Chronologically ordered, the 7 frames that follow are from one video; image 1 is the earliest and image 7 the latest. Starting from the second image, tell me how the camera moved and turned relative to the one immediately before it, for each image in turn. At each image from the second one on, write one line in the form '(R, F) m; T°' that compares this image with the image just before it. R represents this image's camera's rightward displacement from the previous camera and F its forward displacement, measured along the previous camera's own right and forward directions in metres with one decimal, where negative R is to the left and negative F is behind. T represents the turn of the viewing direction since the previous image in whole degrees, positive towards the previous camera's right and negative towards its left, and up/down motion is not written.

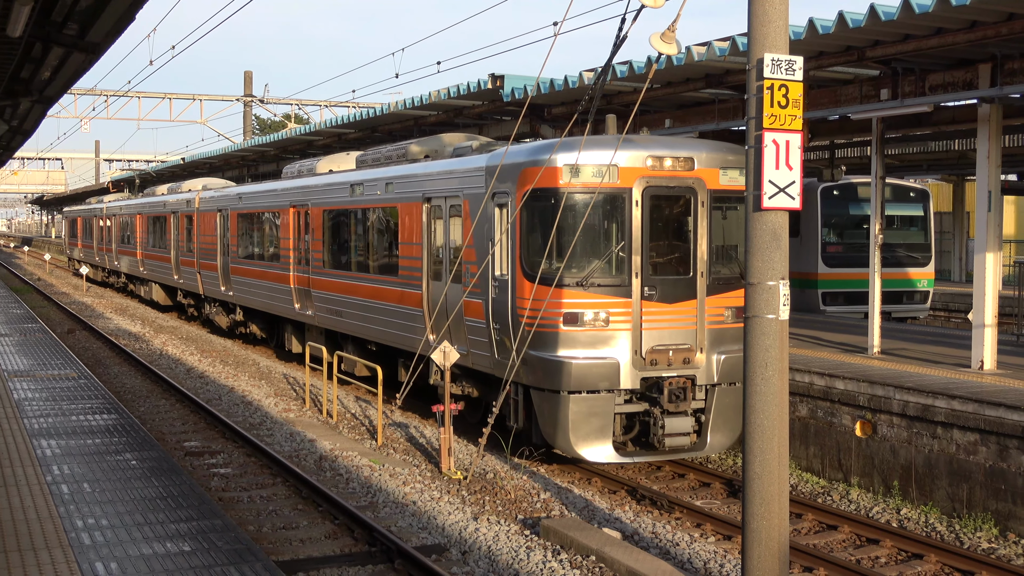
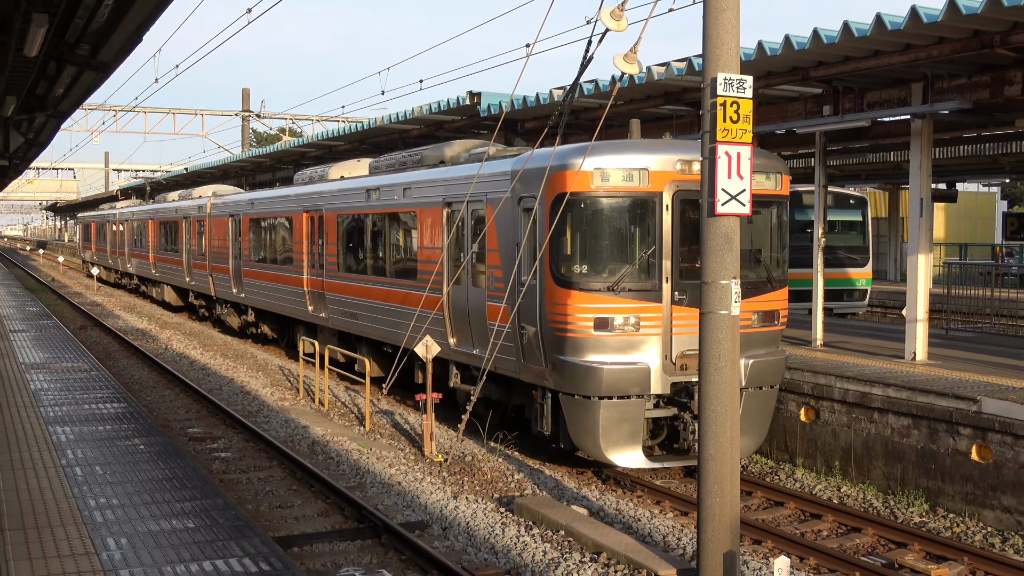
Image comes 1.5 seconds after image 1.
(+0.2, -0.6) m; 0°
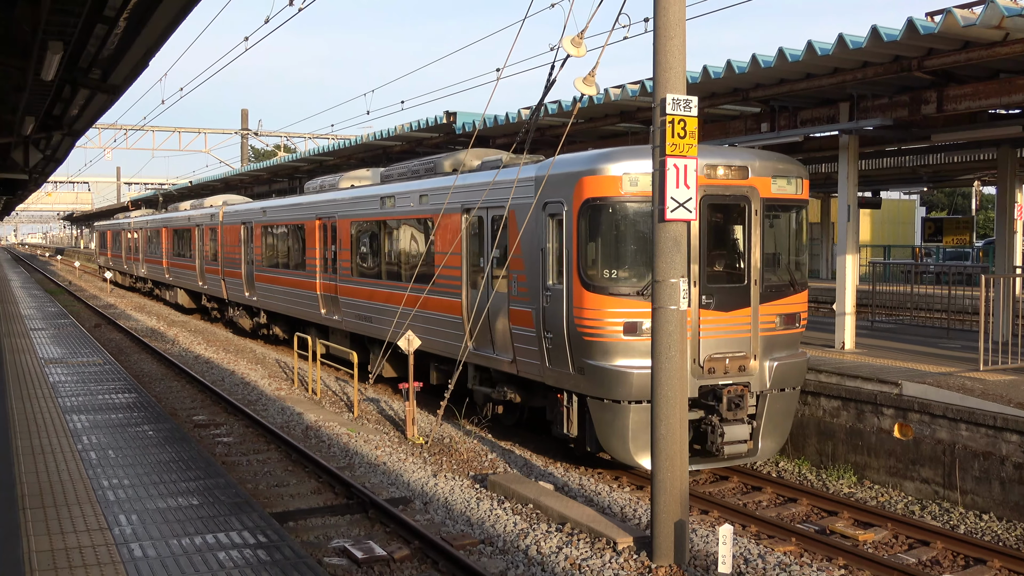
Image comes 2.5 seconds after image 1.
(+0.2, -0.8) m; +1°
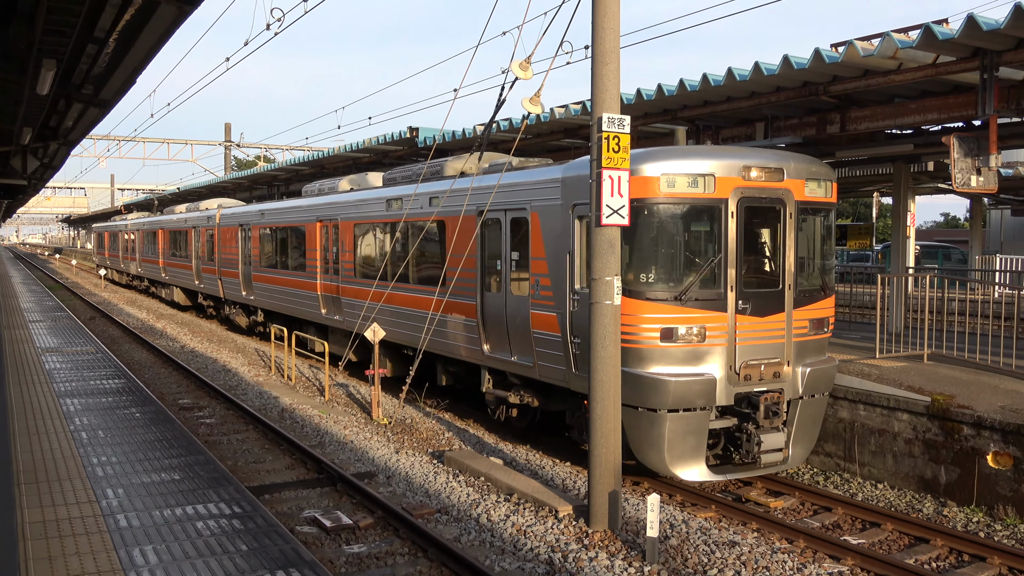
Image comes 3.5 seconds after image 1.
(+0.3, -1.0) m; +1°
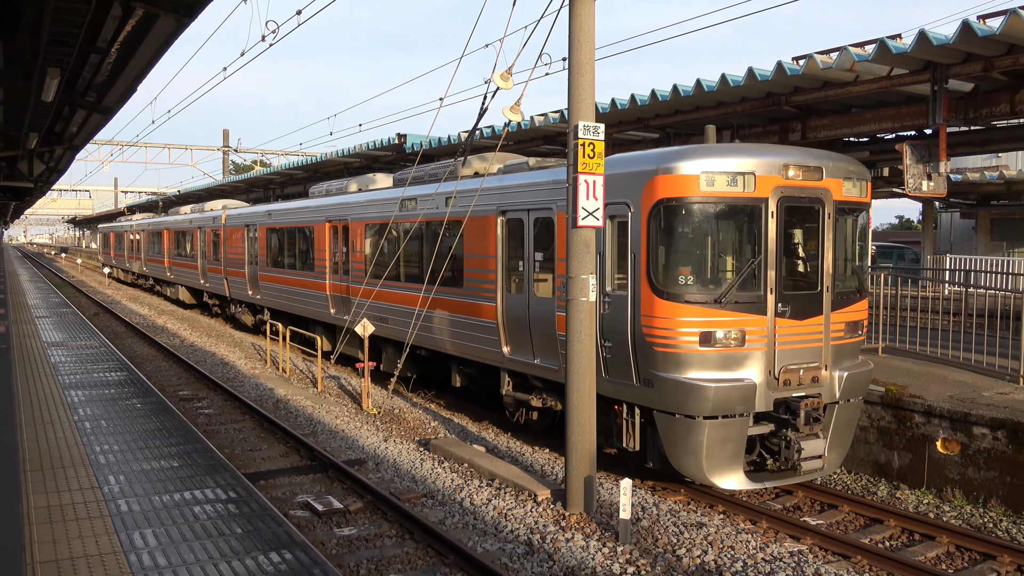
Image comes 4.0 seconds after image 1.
(+0.1, -0.6) m; +1°
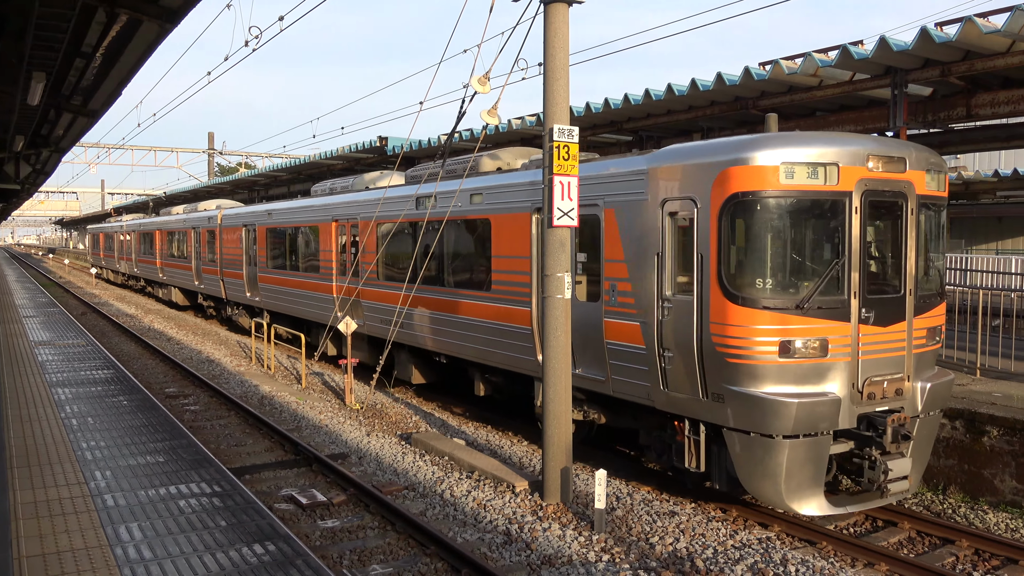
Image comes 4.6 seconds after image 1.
(+0.1, -0.3) m; +1°
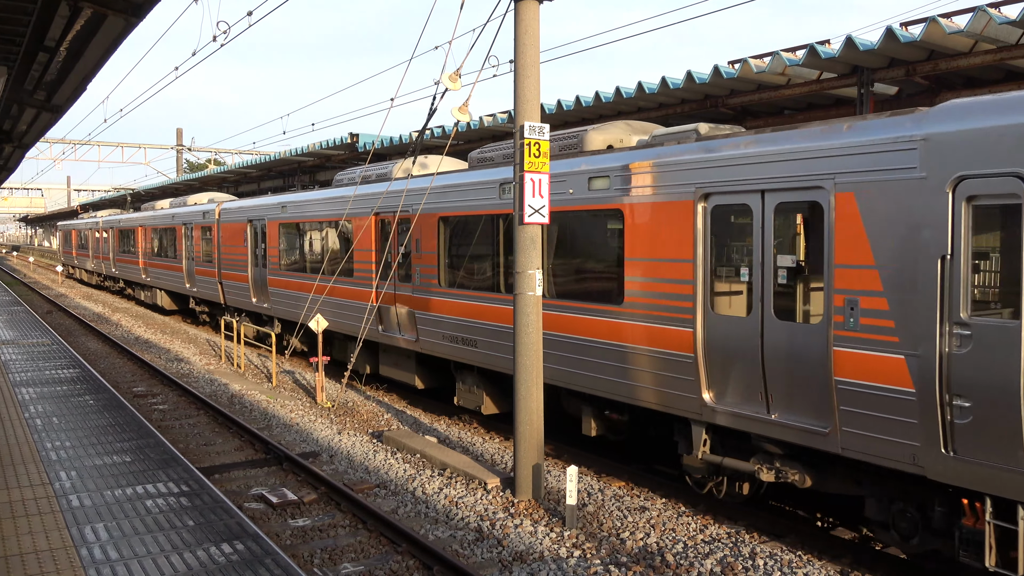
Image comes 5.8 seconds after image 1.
(+0.1, 0.0) m; +2°
